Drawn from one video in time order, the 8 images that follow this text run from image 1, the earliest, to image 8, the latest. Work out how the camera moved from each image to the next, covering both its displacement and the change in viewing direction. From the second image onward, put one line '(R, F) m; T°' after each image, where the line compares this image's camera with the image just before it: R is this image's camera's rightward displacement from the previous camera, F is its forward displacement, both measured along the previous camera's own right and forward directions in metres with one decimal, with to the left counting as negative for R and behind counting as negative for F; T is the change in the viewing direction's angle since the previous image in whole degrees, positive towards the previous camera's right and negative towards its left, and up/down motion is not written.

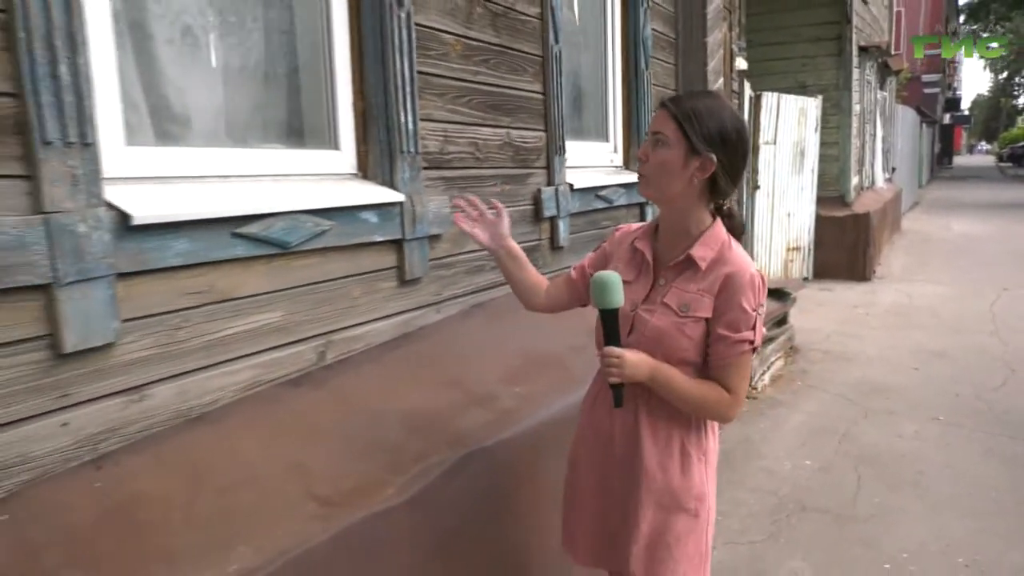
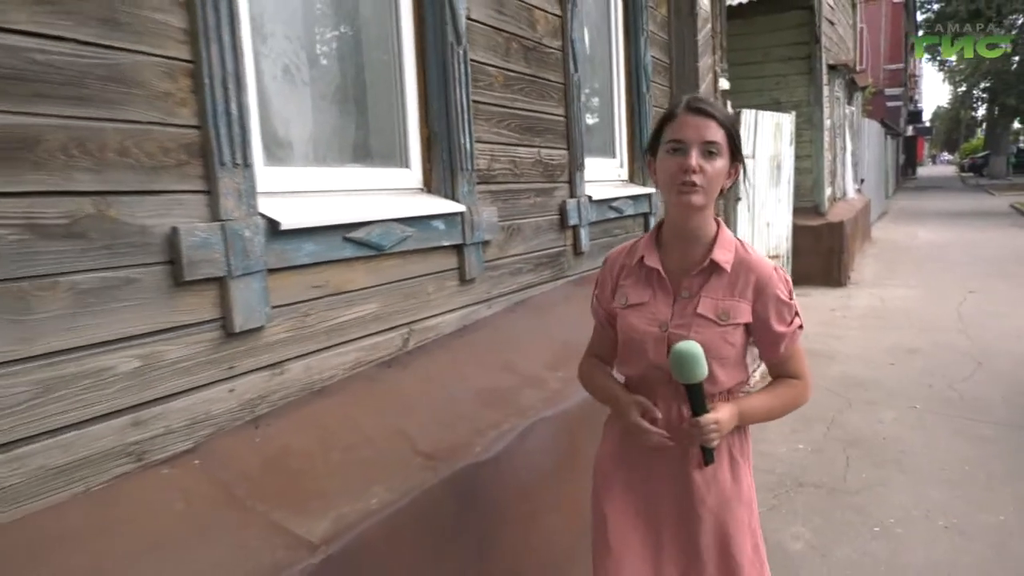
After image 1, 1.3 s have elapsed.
(-0.3, -0.4) m; +2°
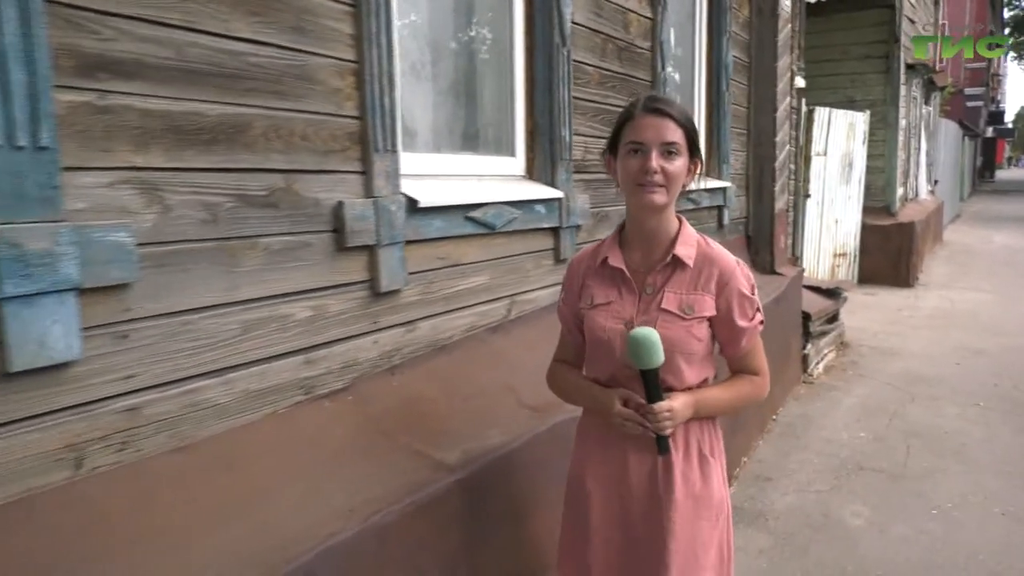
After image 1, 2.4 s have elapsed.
(-0.2, -0.3) m; -4°
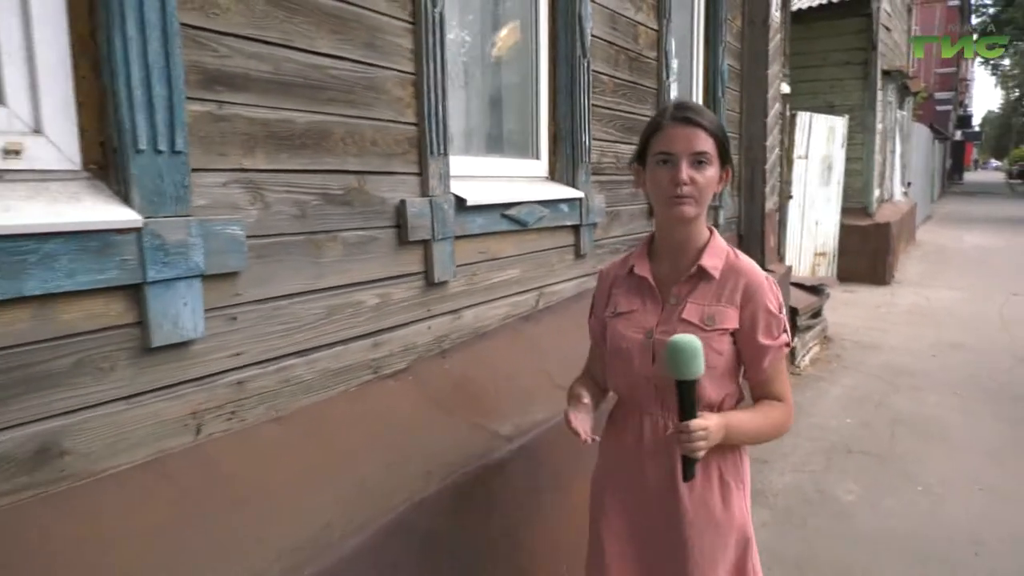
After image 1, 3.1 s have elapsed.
(-0.2, -0.2) m; +2°
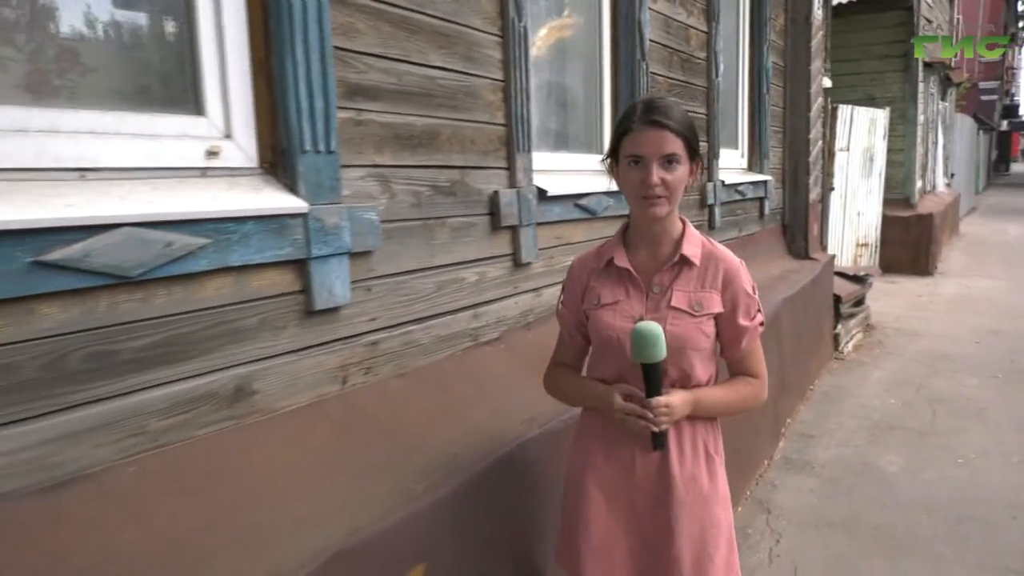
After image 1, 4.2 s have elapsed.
(-0.2, -0.4) m; -3°
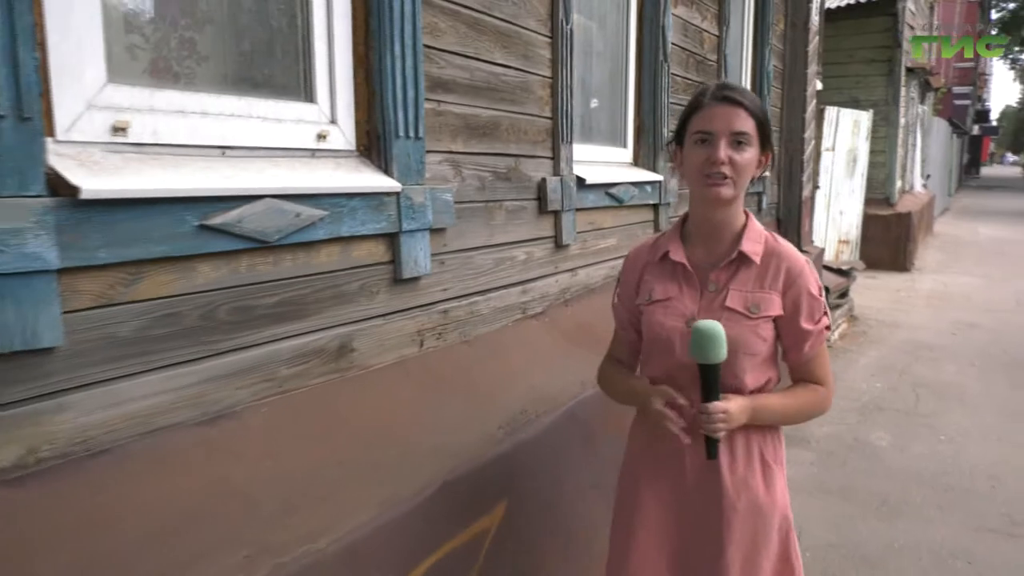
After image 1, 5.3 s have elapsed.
(-0.3, -0.3) m; +2°
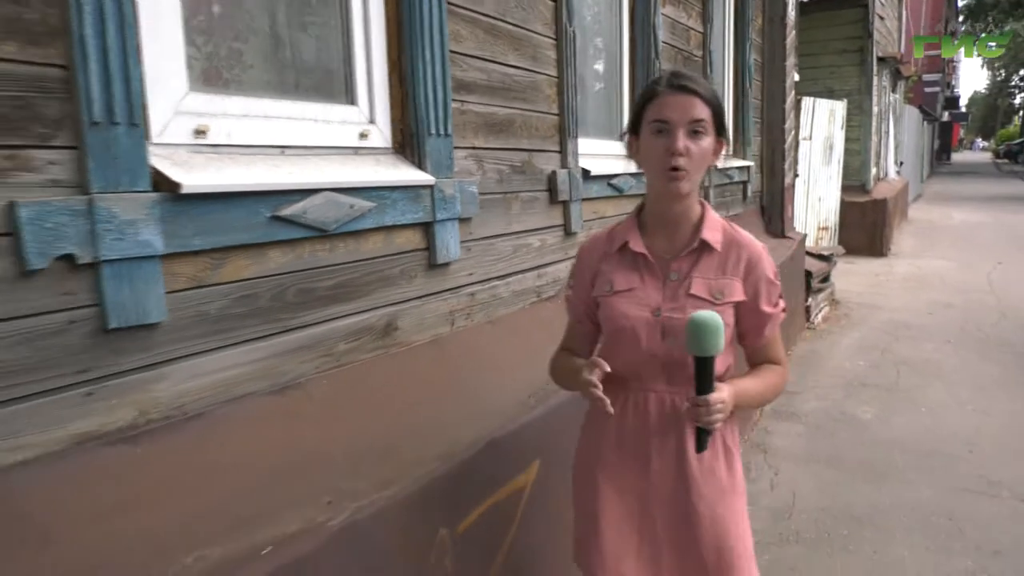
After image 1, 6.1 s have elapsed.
(-0.2, -0.2) m; +1°
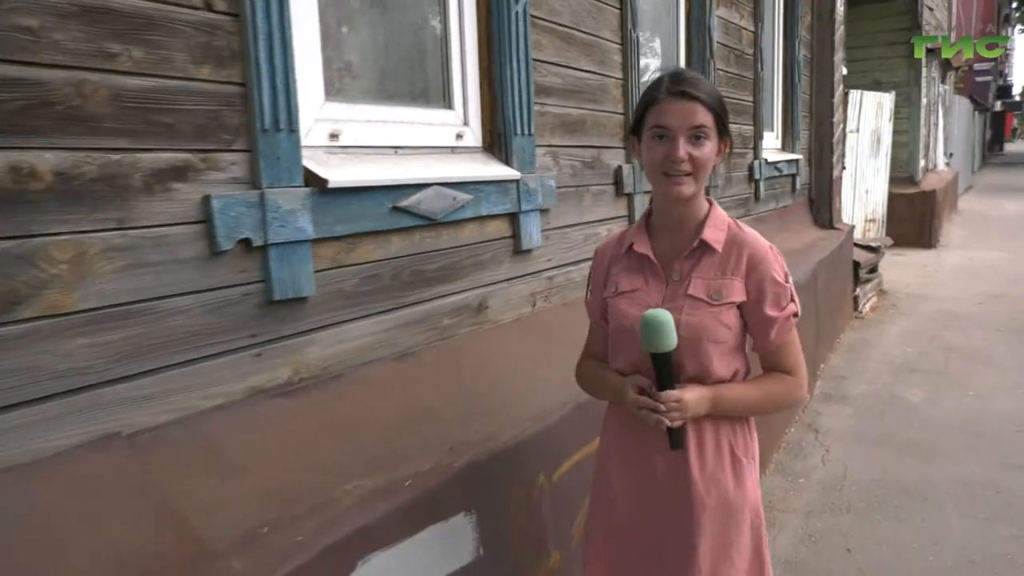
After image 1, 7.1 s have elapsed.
(-0.1, -0.3) m; -3°
